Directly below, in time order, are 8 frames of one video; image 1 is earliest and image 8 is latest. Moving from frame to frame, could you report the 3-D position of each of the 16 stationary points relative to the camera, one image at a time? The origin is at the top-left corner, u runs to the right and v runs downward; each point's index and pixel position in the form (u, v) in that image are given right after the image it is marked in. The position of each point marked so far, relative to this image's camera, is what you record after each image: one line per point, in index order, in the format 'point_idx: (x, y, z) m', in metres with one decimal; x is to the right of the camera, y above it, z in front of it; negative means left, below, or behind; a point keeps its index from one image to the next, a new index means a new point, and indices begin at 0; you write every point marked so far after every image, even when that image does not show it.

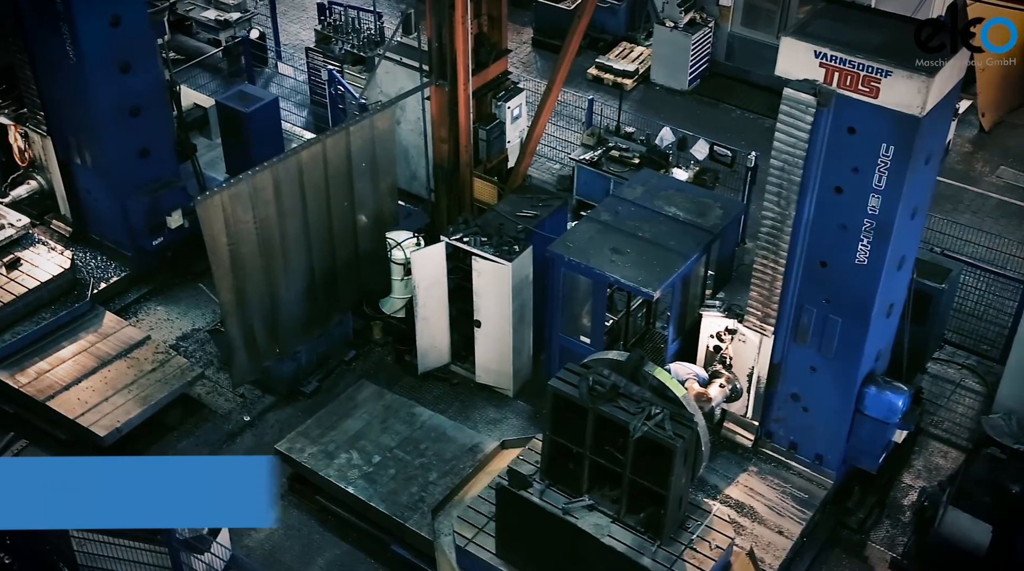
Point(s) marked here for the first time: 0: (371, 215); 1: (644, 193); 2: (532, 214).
0: (-1.3, +0.7, +10.7) m
1: (+1.1, +0.8, +9.8) m
2: (+0.2, +0.7, +10.5) m
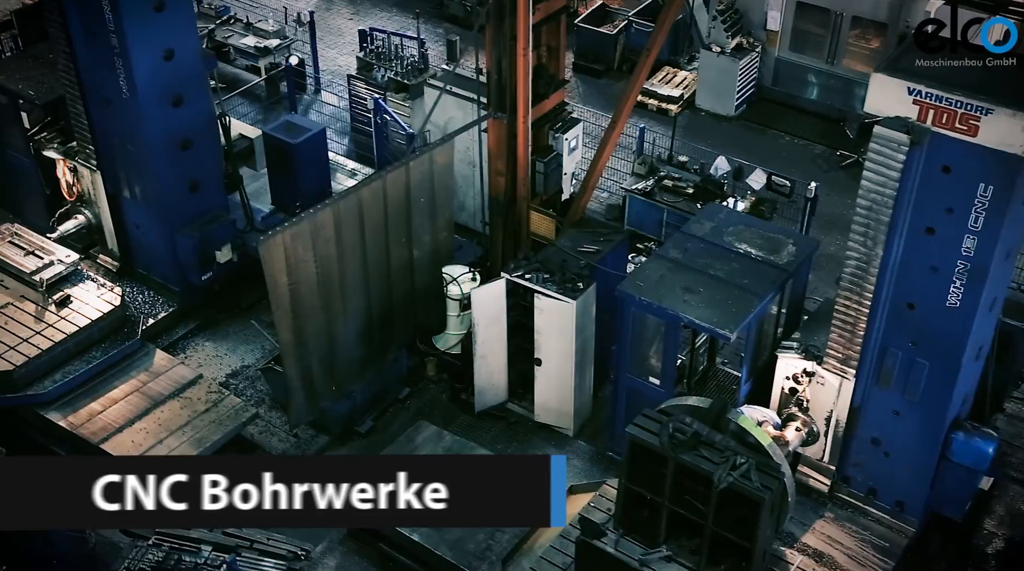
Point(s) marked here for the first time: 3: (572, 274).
0: (-0.8, +0.3, +10.5) m
1: (+1.7, +0.5, +9.5) m
2: (+0.7, +0.3, +10.3) m
3: (+0.5, +0.1, +9.9) m
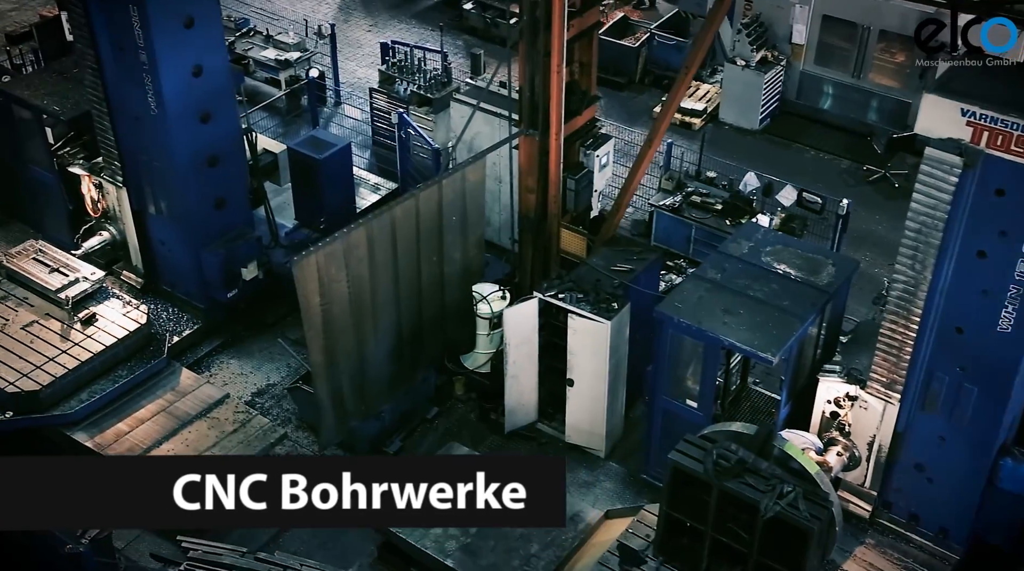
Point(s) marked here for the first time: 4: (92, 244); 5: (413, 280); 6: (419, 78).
0: (-0.5, +0.2, +10.4) m
1: (+1.9, +0.3, +9.3) m
2: (+1.0, +0.2, +10.1) m
3: (+0.8, -0.1, +9.7) m
4: (-4.3, +0.4, +11.7) m
5: (-0.8, 0.0, +9.8) m
6: (-1.3, +2.8, +15.6) m
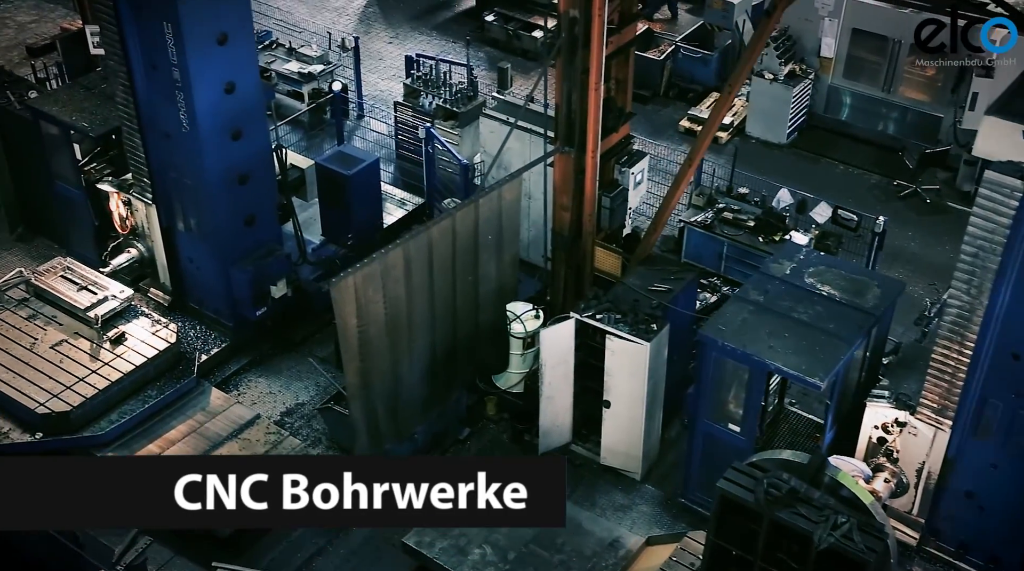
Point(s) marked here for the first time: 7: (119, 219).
0: (-0.2, 0.0, +10.2) m
1: (+2.2, +0.1, +9.2) m
2: (+1.3, 0.0, +10.0) m
3: (+1.1, -0.2, +9.6) m
4: (-3.9, +0.2, +11.6) m
5: (-0.5, -0.1, +9.7) m
6: (-0.9, +2.6, +15.5) m
7: (-3.9, +0.7, +11.6) m
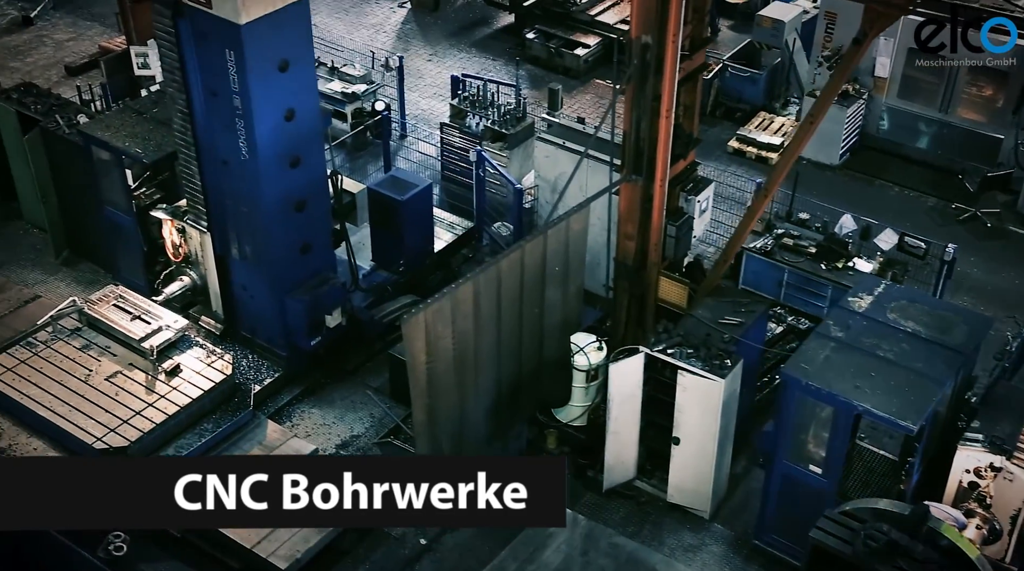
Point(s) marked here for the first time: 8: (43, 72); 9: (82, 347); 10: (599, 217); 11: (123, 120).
0: (+0.4, -0.3, +9.9) m
1: (+2.8, -0.1, +8.9) m
2: (+1.9, -0.3, +9.7) m
3: (+1.6, -0.5, +9.3) m
4: (-3.4, 0.0, +11.4) m
5: (0.0, -0.4, +9.4) m
6: (-0.3, +2.3, +15.3) m
7: (-3.4, +0.4, +11.4) m
8: (-8.0, +3.6, +19.7) m
9: (-3.9, -0.6, +10.5) m
10: (+0.9, +0.7, +11.6) m
11: (-4.0, +1.7, +11.8) m
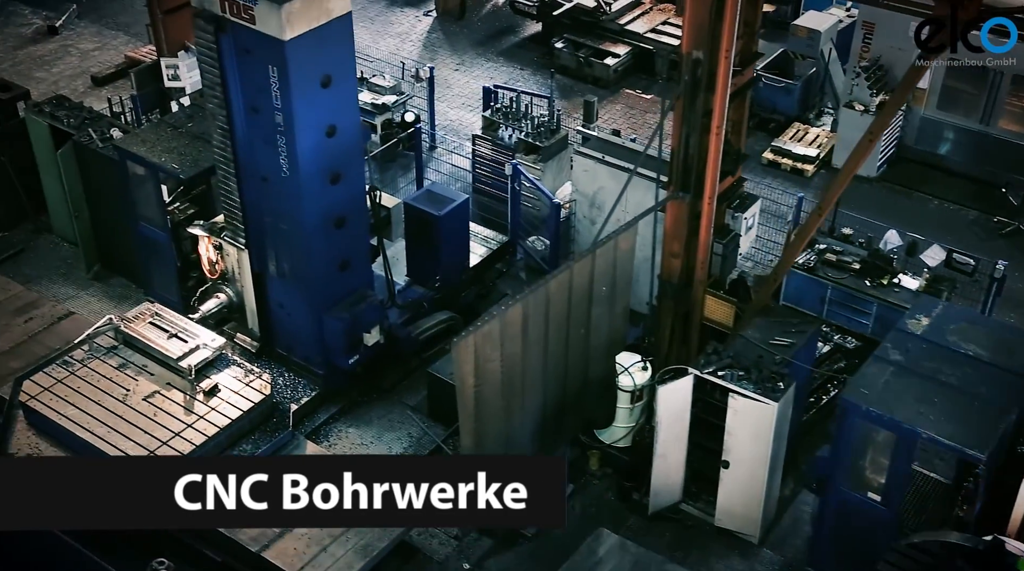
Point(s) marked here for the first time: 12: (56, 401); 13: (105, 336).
0: (+0.8, -0.5, +9.7) m
1: (+3.1, -0.3, +8.6) m
2: (+2.2, -0.5, +9.4) m
3: (+2.0, -0.7, +9.1) m
4: (-3.0, -0.2, +11.2) m
5: (+0.4, -0.6, +9.2) m
6: (+0.2, +2.1, +15.1) m
7: (-3.0, +0.2, +11.3) m
8: (-7.5, +3.4, +19.6) m
9: (-3.5, -0.7, +10.3) m
10: (+1.3, +0.5, +11.4) m
11: (-3.6, +1.5, +11.7) m
12: (-3.9, -1.0, +10.0) m
13: (-3.7, -0.5, +10.7) m
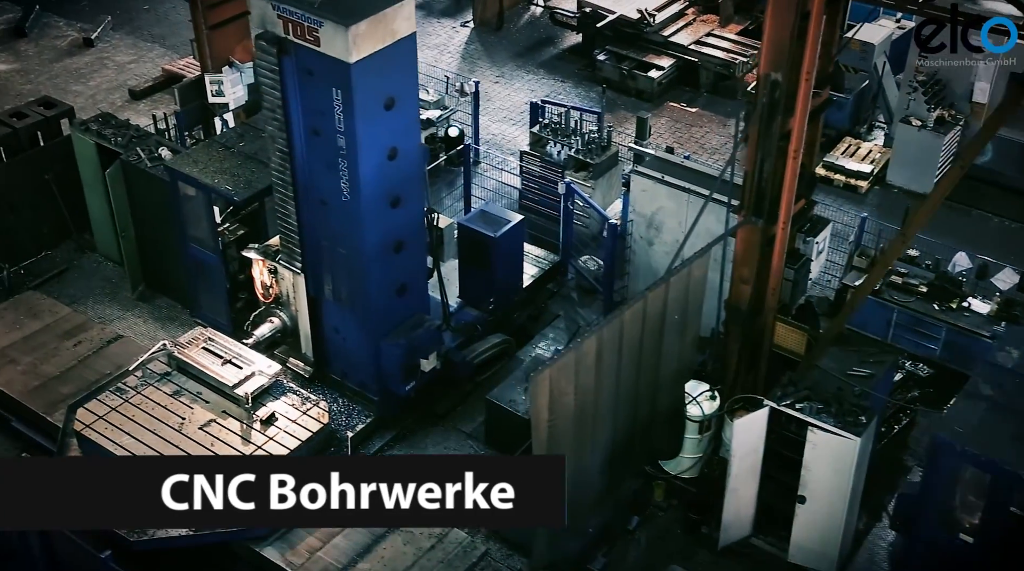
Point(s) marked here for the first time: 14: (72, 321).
0: (+1.3, -0.7, +9.4) m
1: (+3.7, -0.5, +8.3) m
2: (+2.8, -0.7, +9.1) m
3: (+2.5, -0.9, +8.7) m
4: (-2.4, -0.4, +11.0) m
5: (+0.9, -0.8, +8.9) m
6: (+0.8, +1.9, +14.8) m
7: (-2.4, 0.0, +11.0) m
8: (-6.8, +3.2, +19.4) m
9: (-3.0, -0.9, +10.1) m
10: (+1.9, +0.3, +11.0) m
11: (-3.0, +1.3, +11.4) m
12: (-3.4, -1.2, +9.8) m
13: (-3.2, -0.7, +10.4) m
14: (-4.5, -0.4, +11.7) m
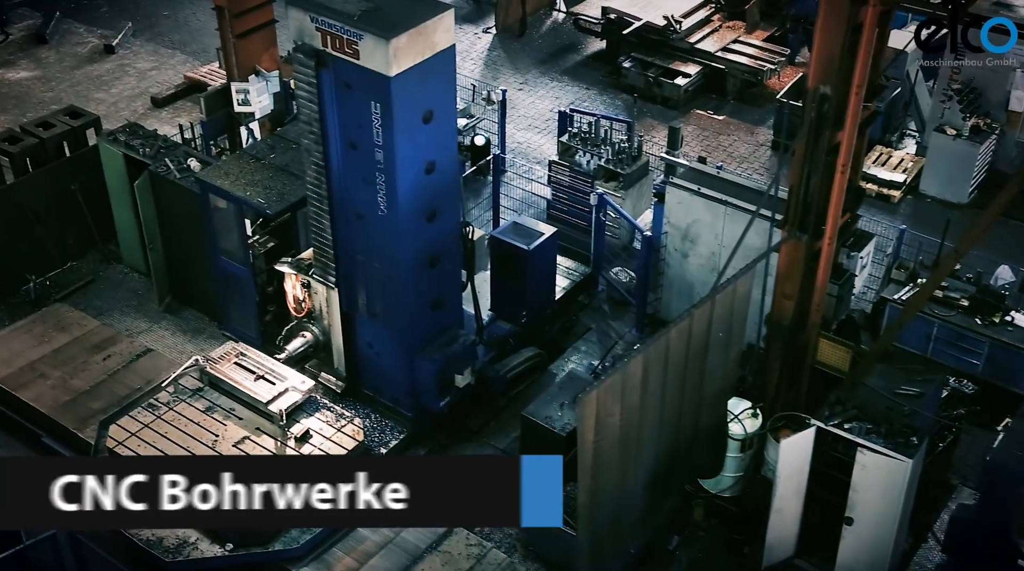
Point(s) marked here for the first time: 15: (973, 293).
0: (+1.6, -0.8, +9.2) m
1: (+4.0, -0.7, +8.1) m
2: (+3.1, -0.8, +8.9) m
3: (+2.9, -1.0, +8.5) m
4: (-2.1, -0.6, +10.8) m
5: (+1.2, -0.9, +8.7) m
6: (+1.2, +1.7, +14.6) m
7: (-2.1, -0.1, +10.9) m
8: (-6.4, +3.0, +19.3) m
9: (-2.6, -1.1, +10.0) m
10: (+2.2, +0.1, +10.9) m
11: (-2.7, +1.2, +11.3) m
12: (-3.1, -1.3, +9.6) m
13: (-2.9, -0.8, +10.3) m
14: (-4.1, -0.5, +11.6) m
15: (+4.6, -0.1, +11.4) m
